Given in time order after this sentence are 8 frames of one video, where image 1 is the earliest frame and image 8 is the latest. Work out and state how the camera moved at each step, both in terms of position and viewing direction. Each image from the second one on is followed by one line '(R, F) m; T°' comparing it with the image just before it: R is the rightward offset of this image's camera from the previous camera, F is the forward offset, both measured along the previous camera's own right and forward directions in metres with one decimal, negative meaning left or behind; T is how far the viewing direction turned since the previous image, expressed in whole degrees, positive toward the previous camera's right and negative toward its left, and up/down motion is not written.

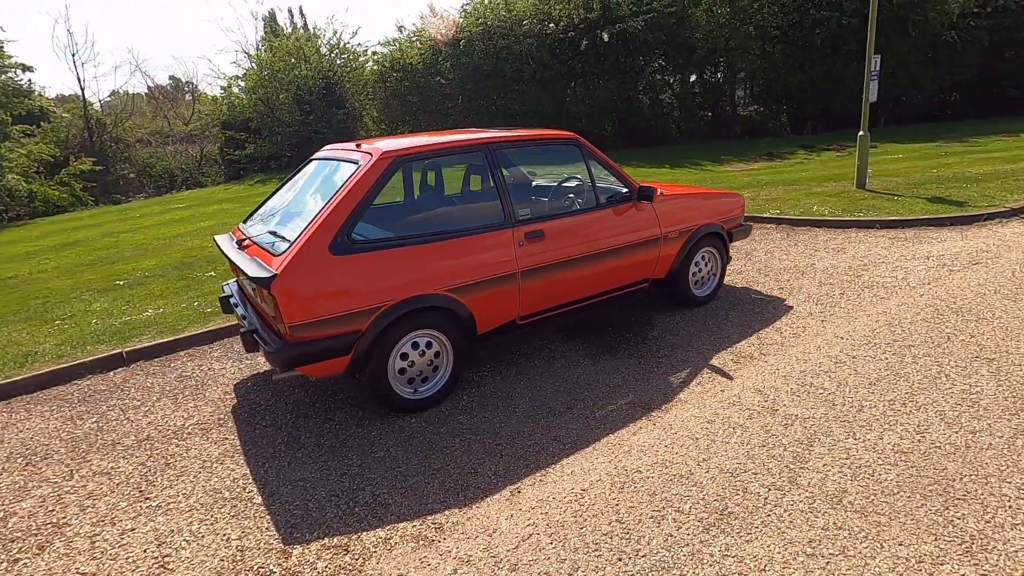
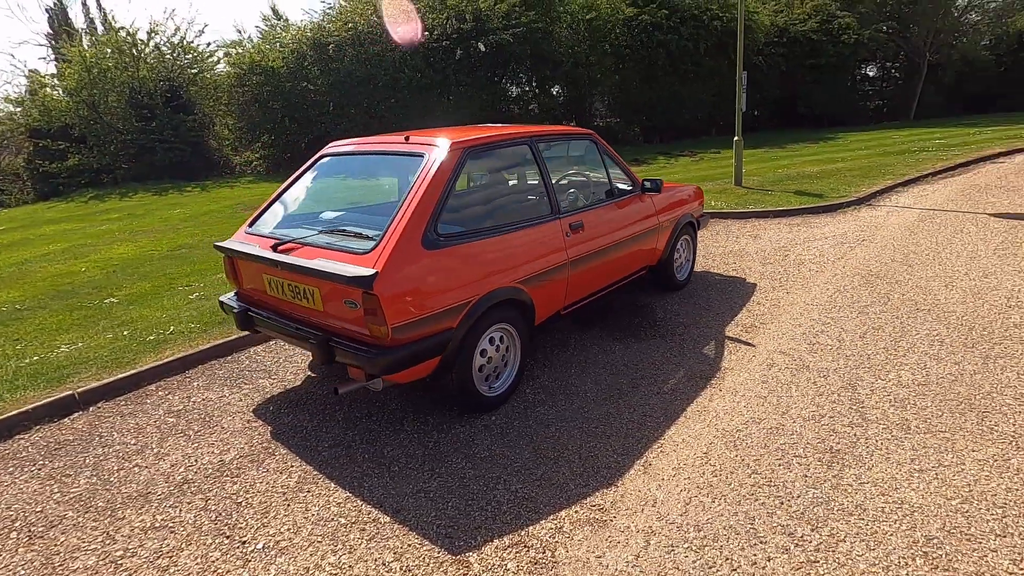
(-1.4, +0.2) m; +15°
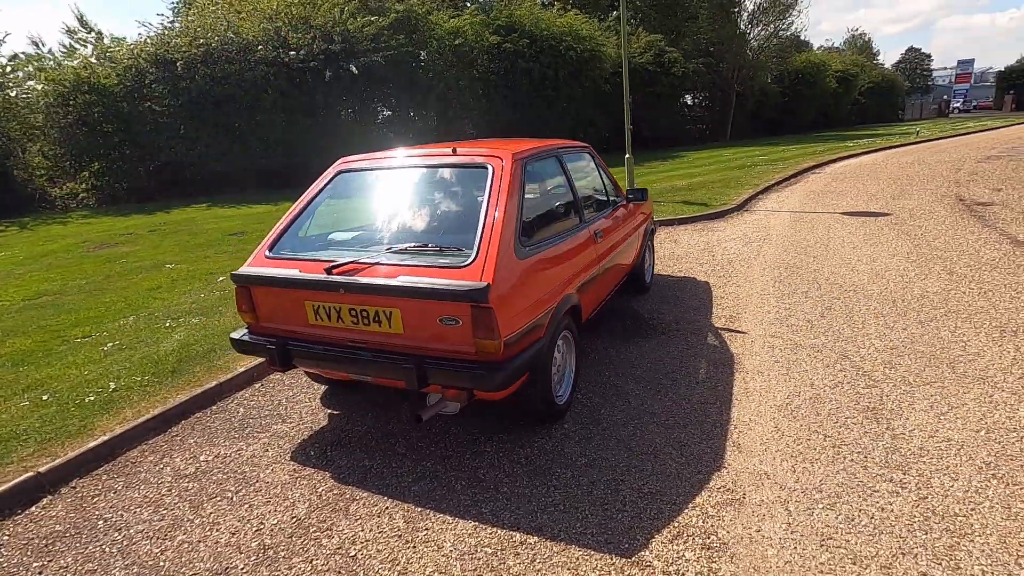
(-1.3, +0.2) m; +15°
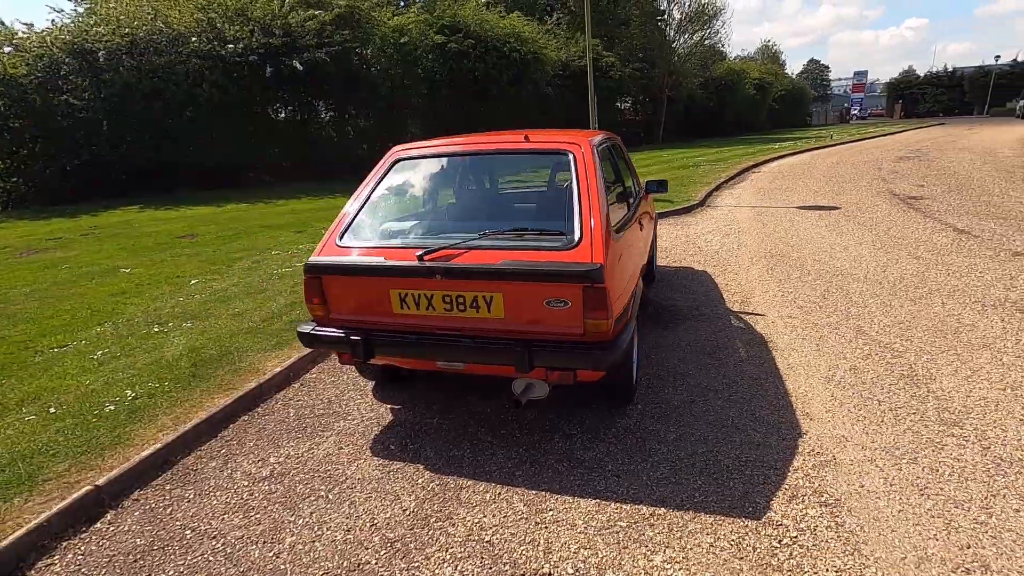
(-0.9, 0.0) m; +7°
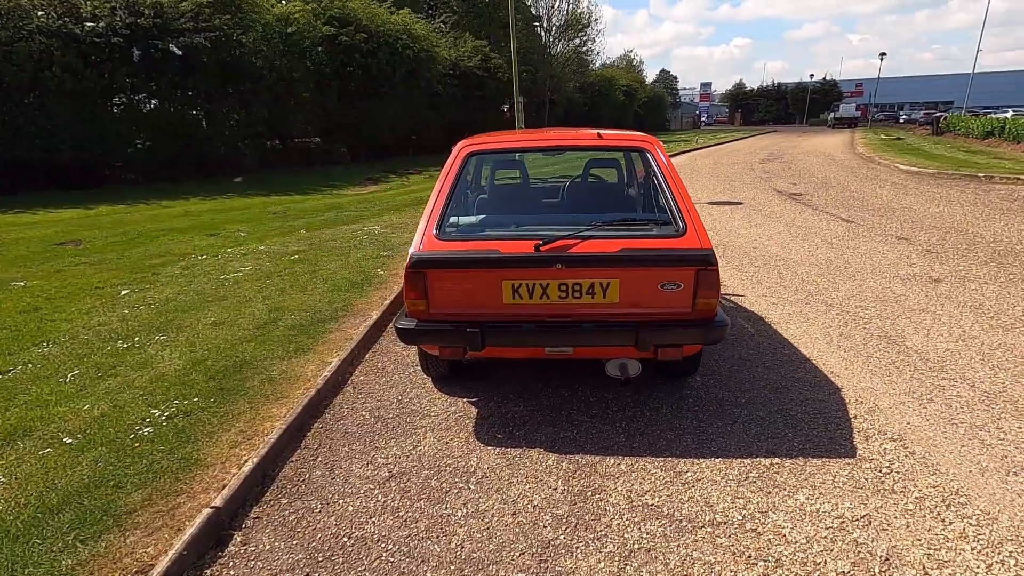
(-1.4, 0.0) m; +13°
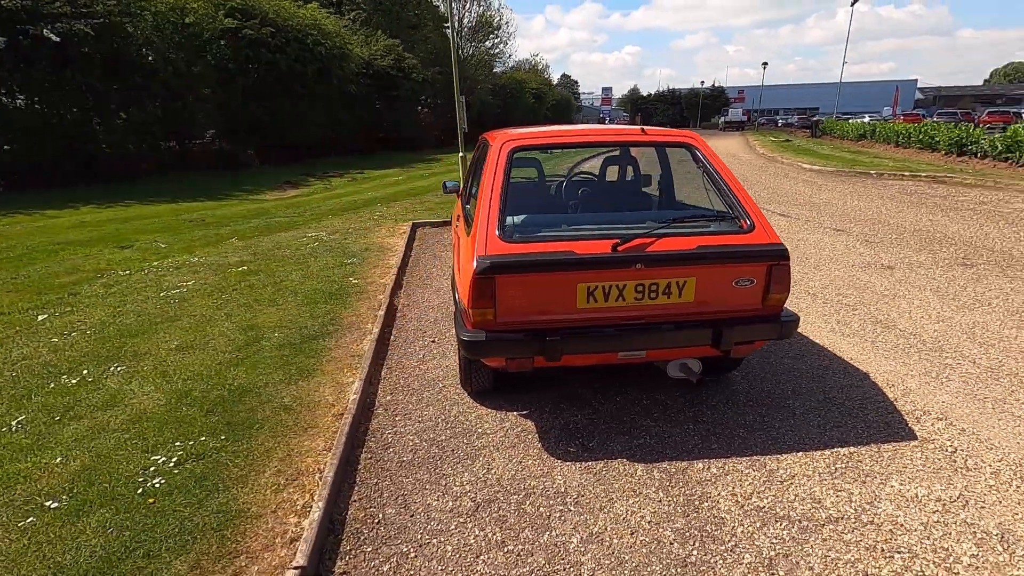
(-0.9, +0.3) m; +9°
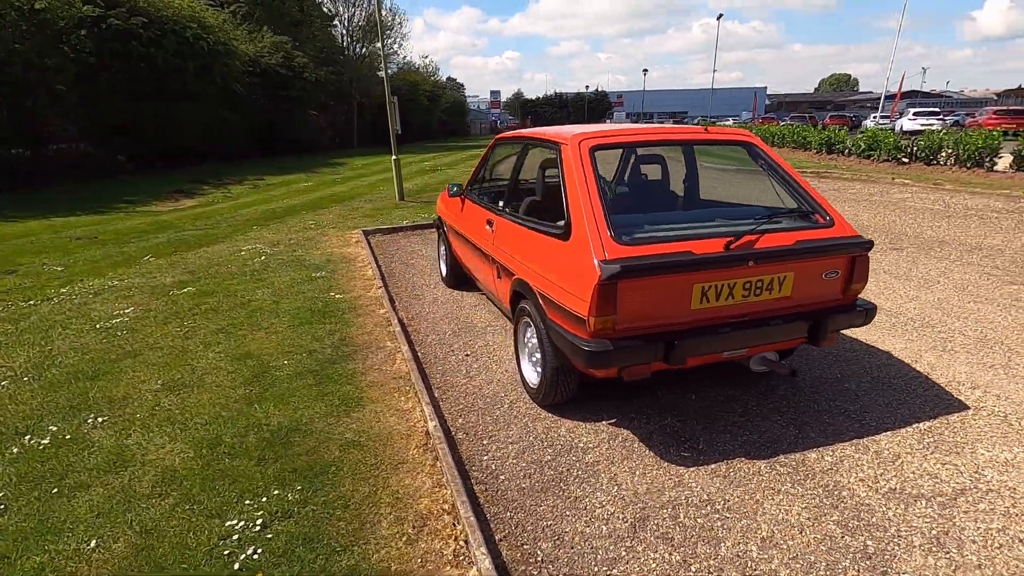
(-1.2, +0.3) m; +11°
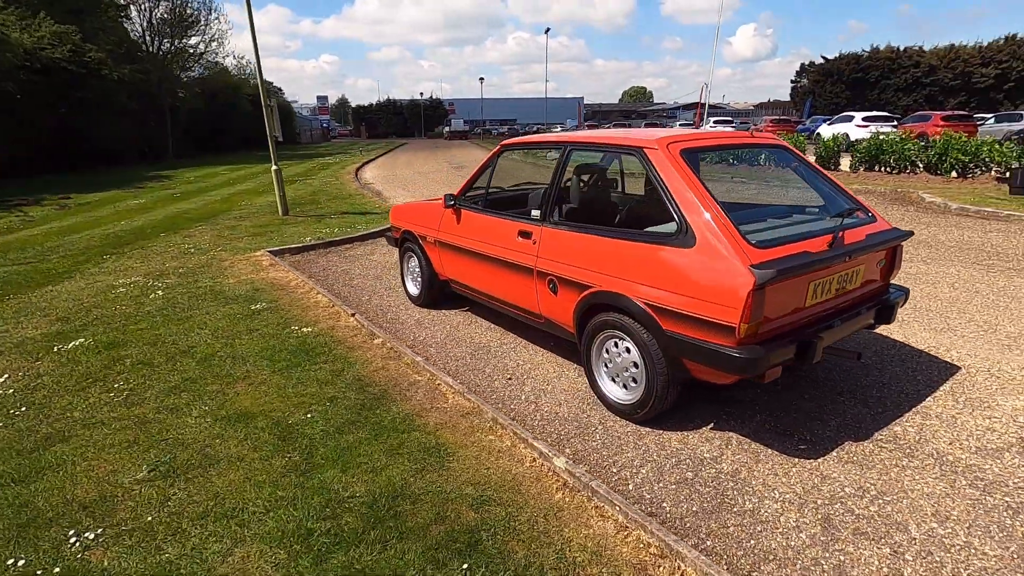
(-1.5, +0.5) m; +17°
